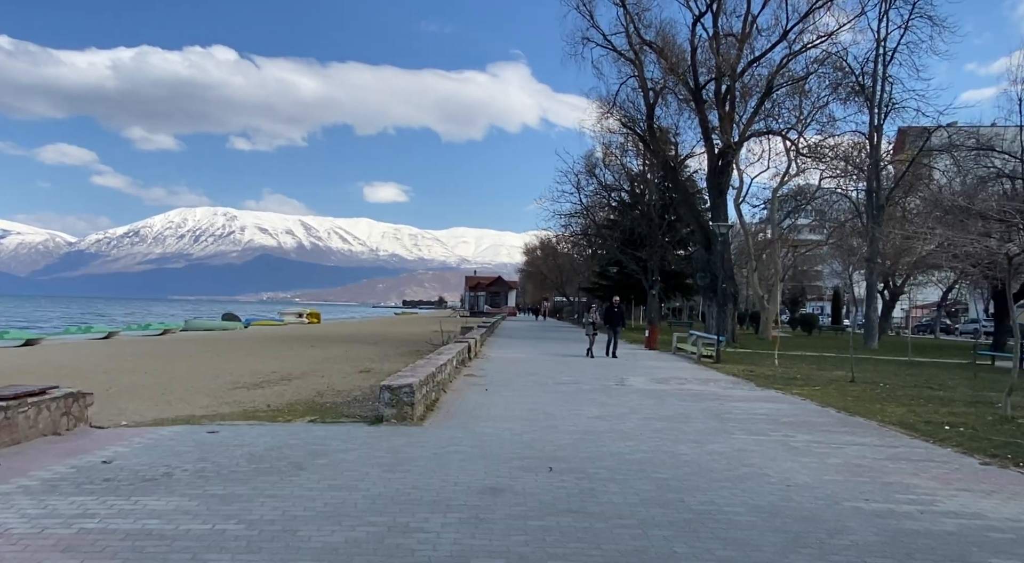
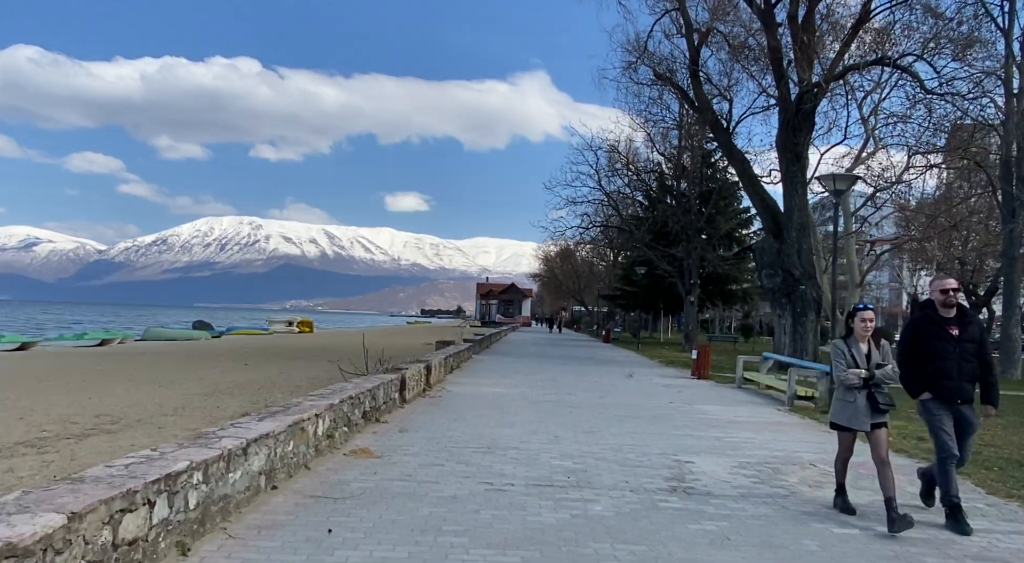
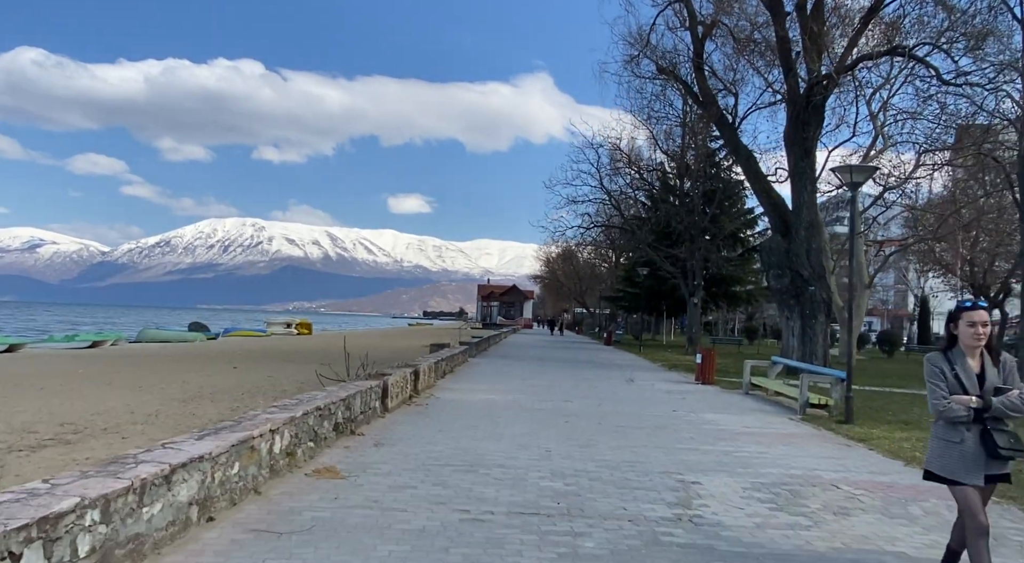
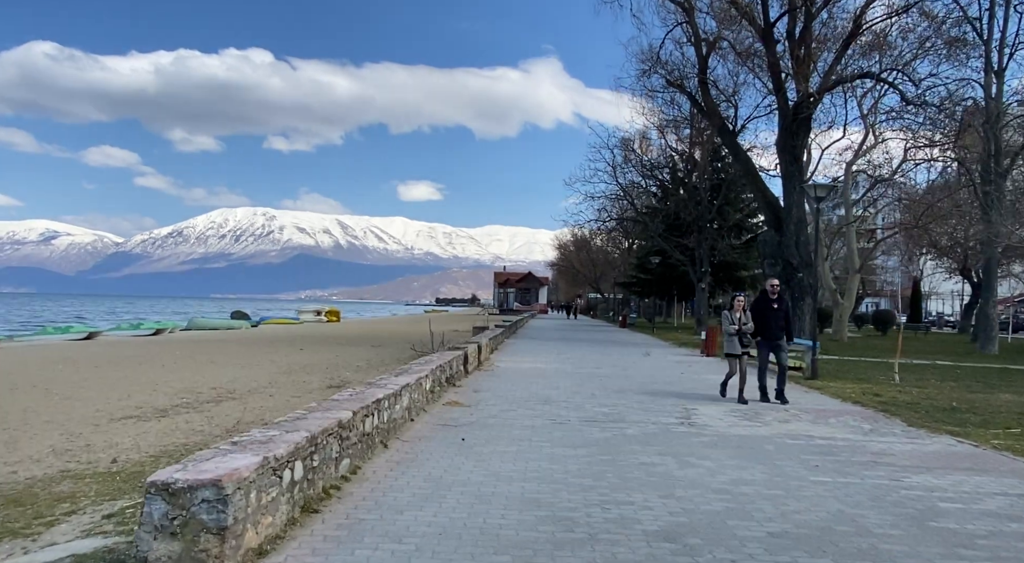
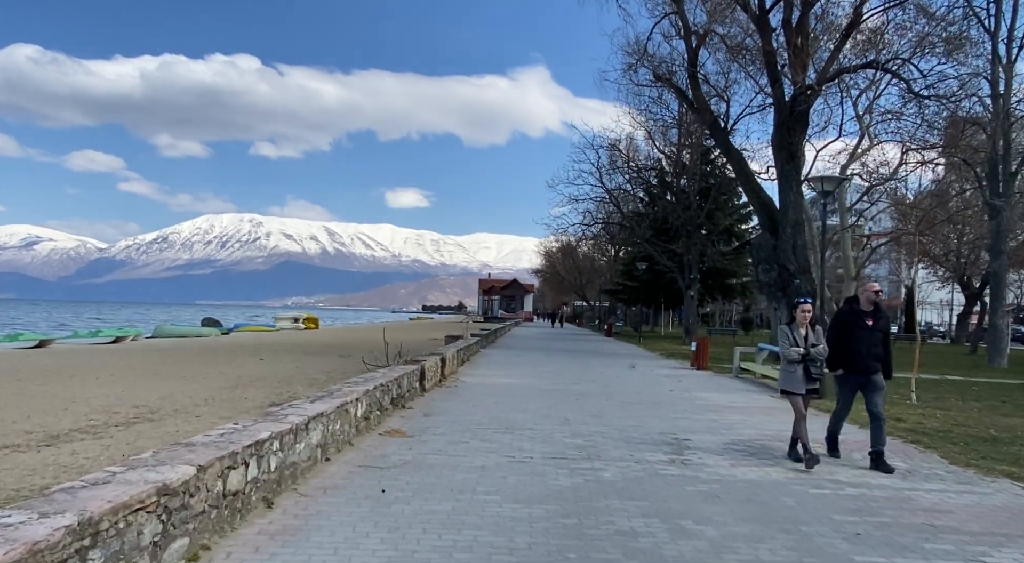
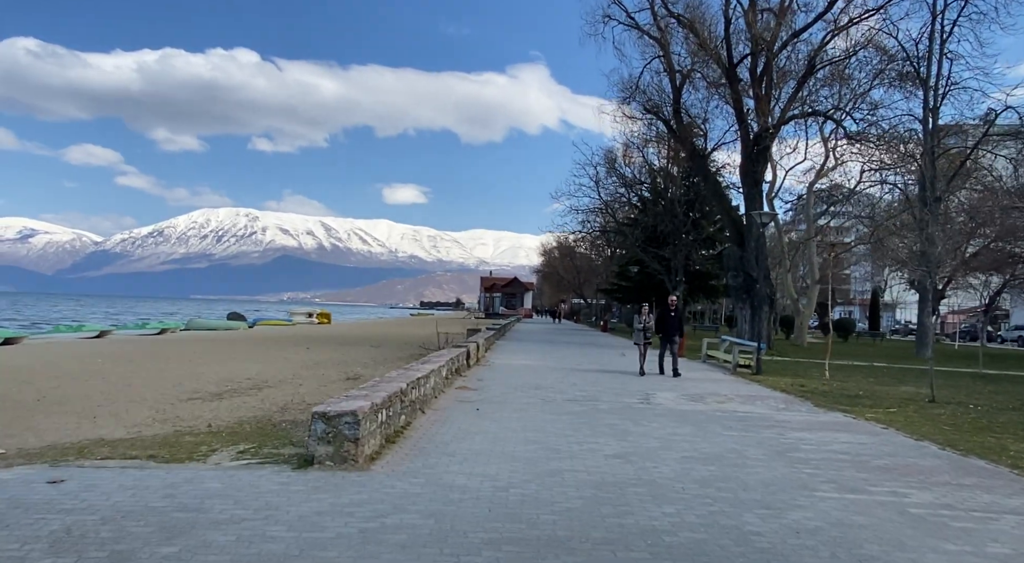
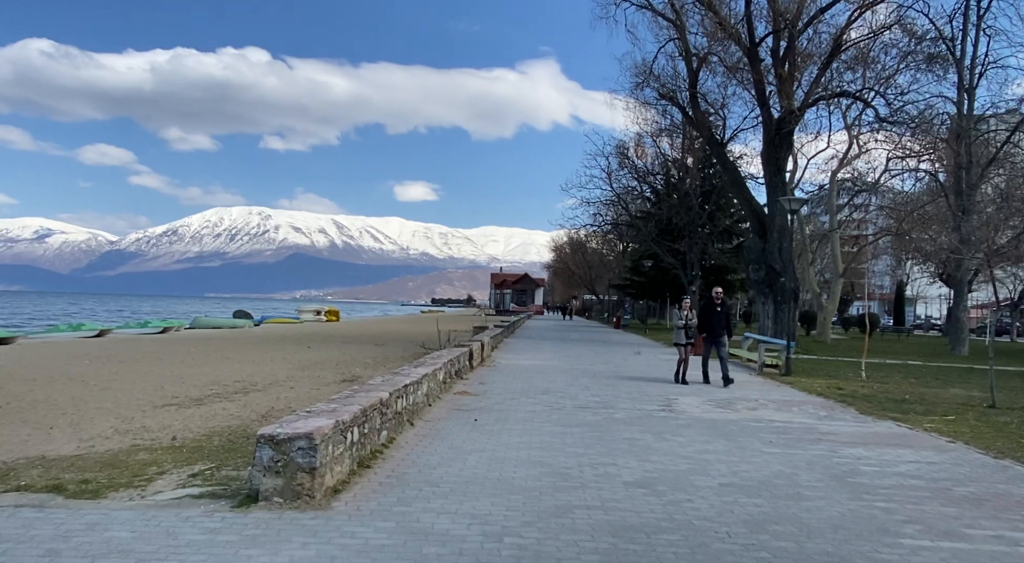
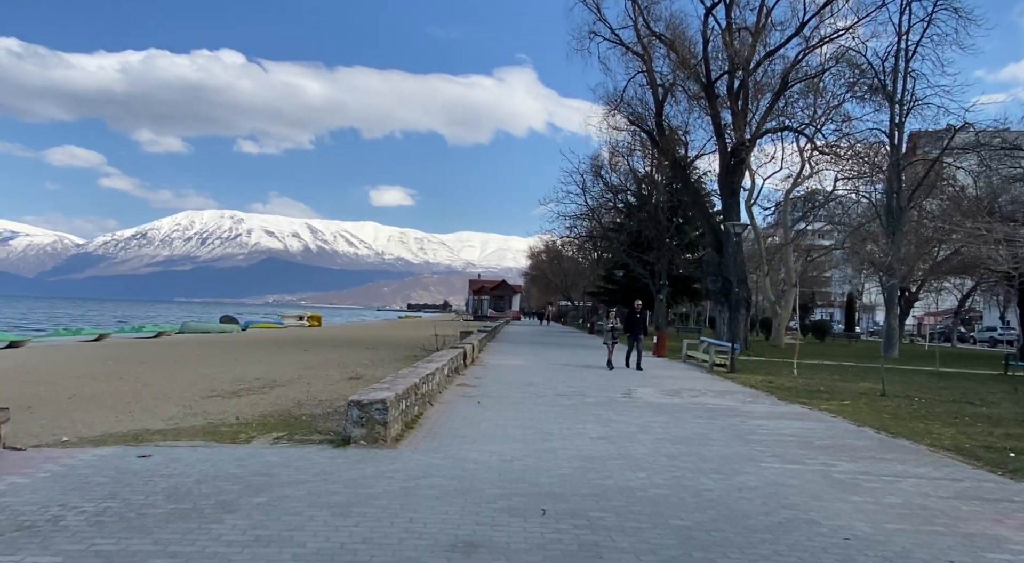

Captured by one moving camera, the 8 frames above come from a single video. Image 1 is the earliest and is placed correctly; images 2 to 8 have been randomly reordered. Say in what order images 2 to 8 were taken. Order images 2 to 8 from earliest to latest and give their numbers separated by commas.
8, 6, 7, 4, 5, 2, 3
